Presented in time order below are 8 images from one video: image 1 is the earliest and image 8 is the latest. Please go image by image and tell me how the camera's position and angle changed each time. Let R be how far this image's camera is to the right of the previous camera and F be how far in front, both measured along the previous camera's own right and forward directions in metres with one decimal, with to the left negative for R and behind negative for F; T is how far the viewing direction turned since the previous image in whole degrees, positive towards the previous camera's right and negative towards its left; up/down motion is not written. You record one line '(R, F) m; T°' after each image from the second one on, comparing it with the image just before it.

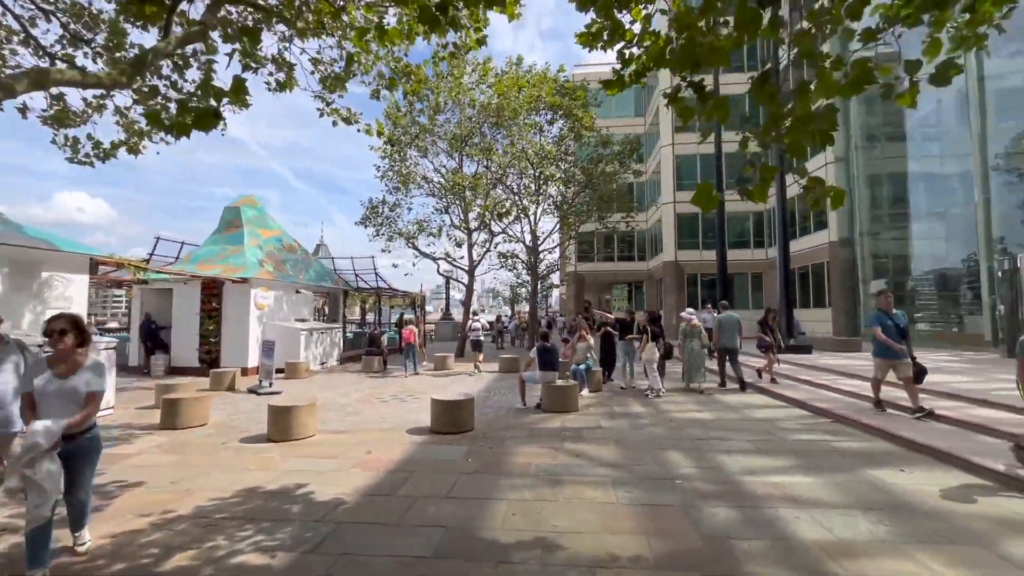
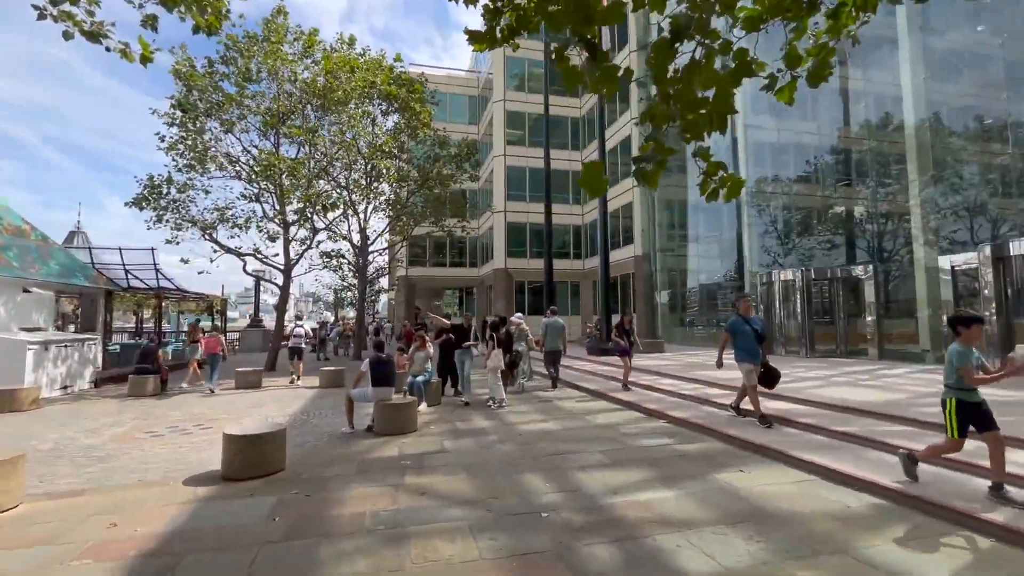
(-0.1, +0.9) m; +20°
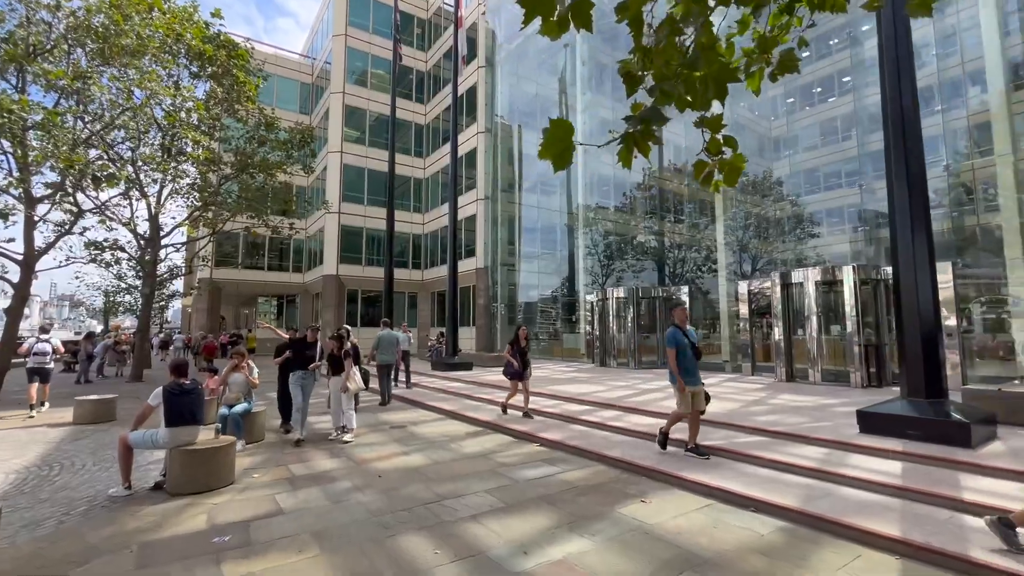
(-0.4, +1.0) m; +20°
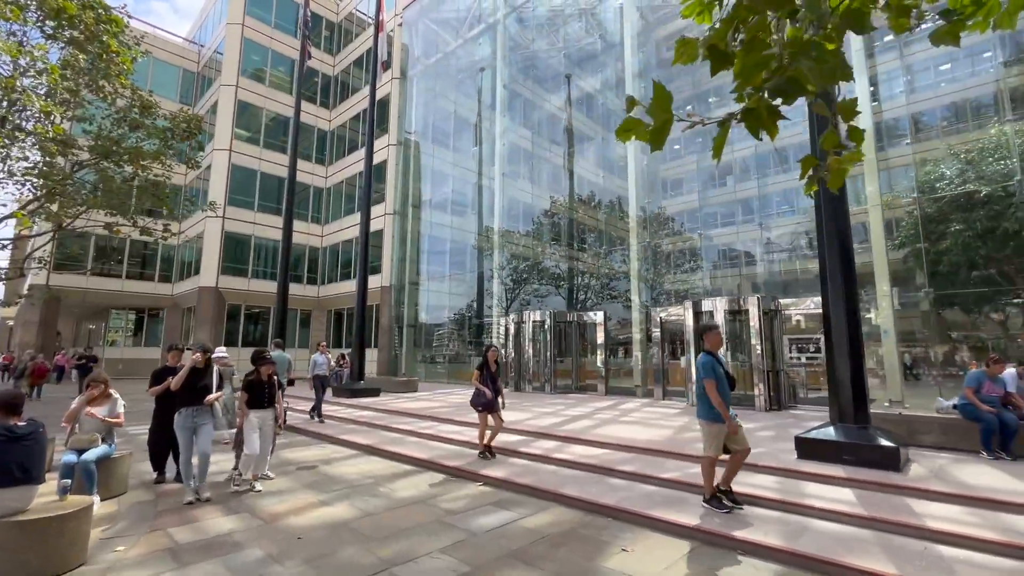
(-0.6, +0.6) m; +12°
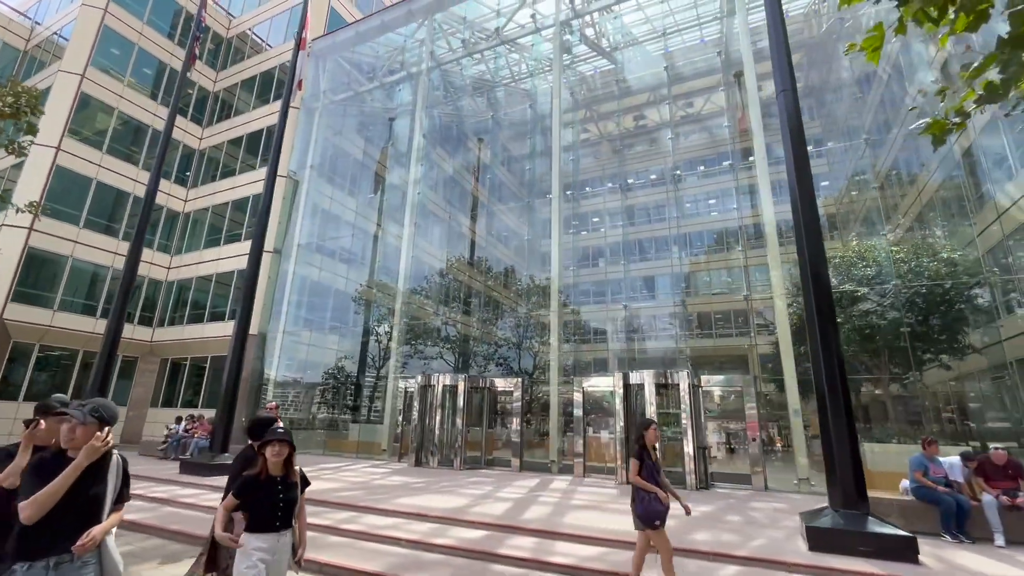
(-1.5, +1.3) m; +16°
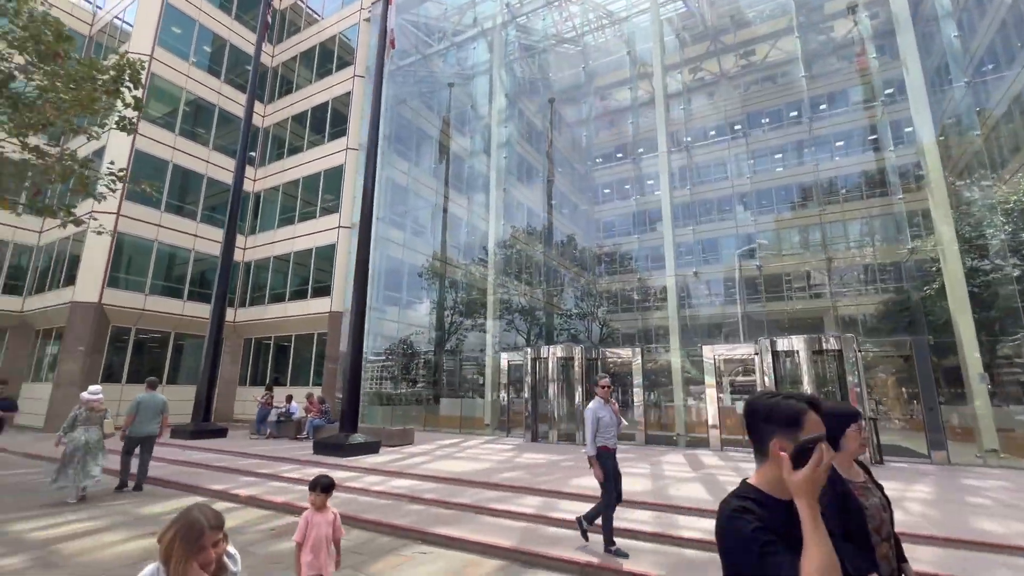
(-2.2, +0.8) m; -4°
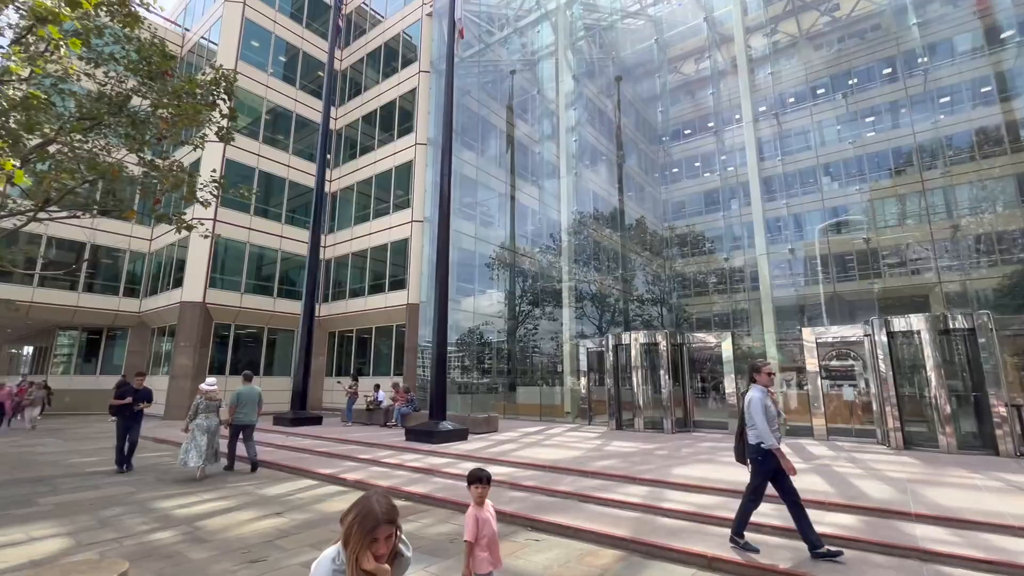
(-0.4, +0.1) m; -7°
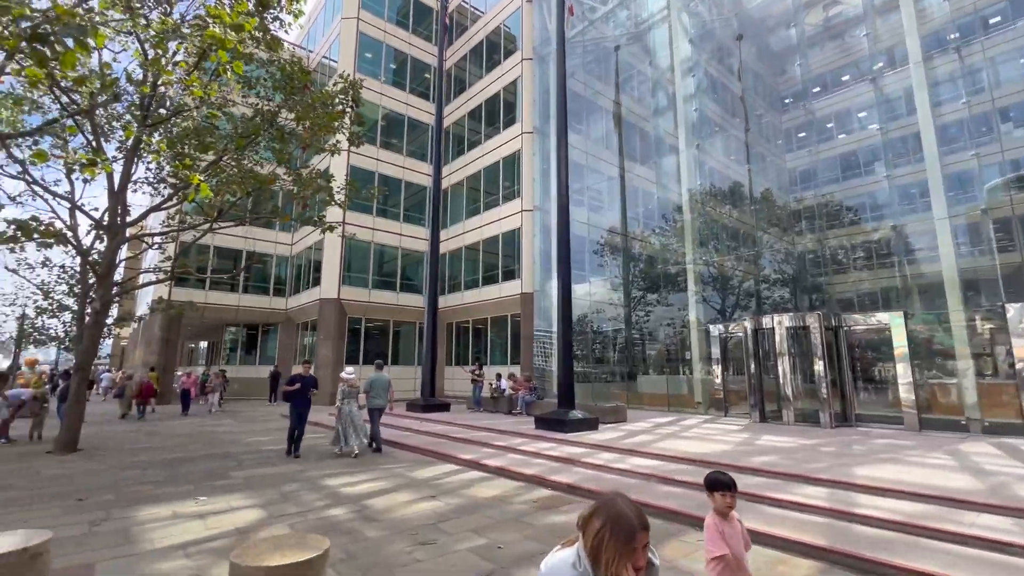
(-0.5, +0.2) m; -12°
